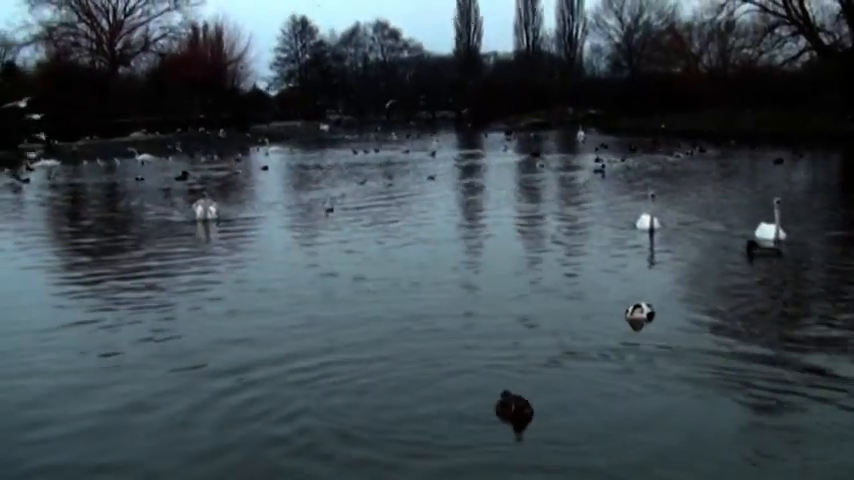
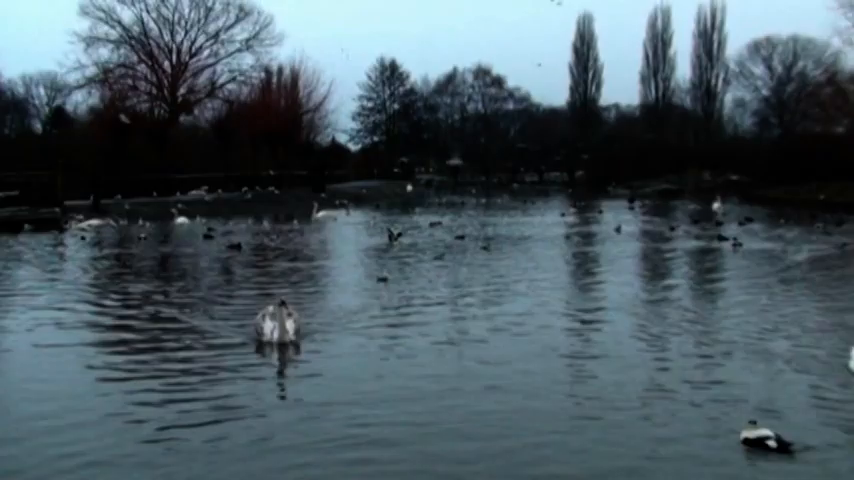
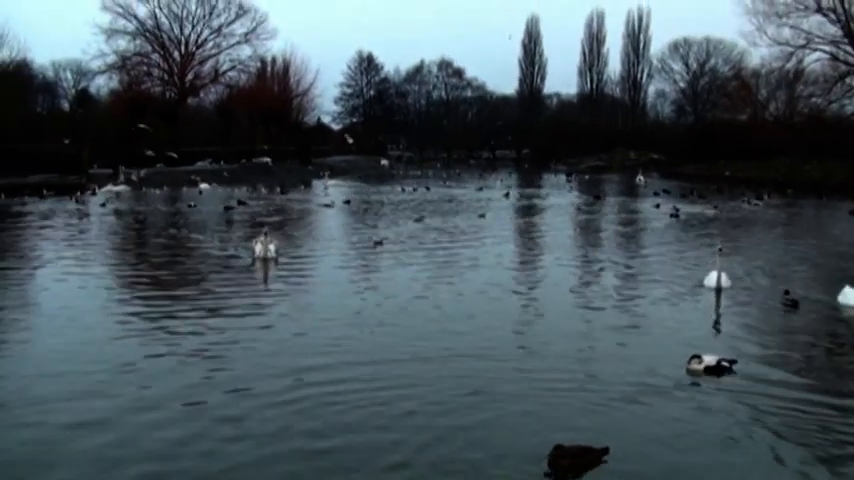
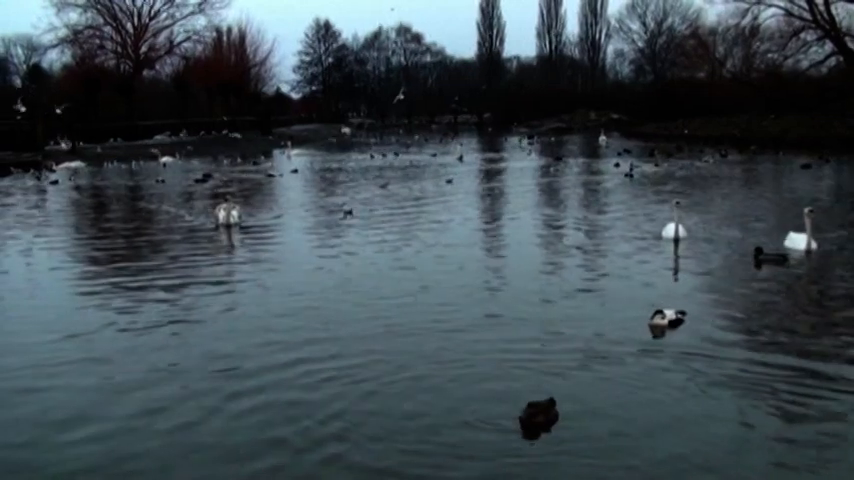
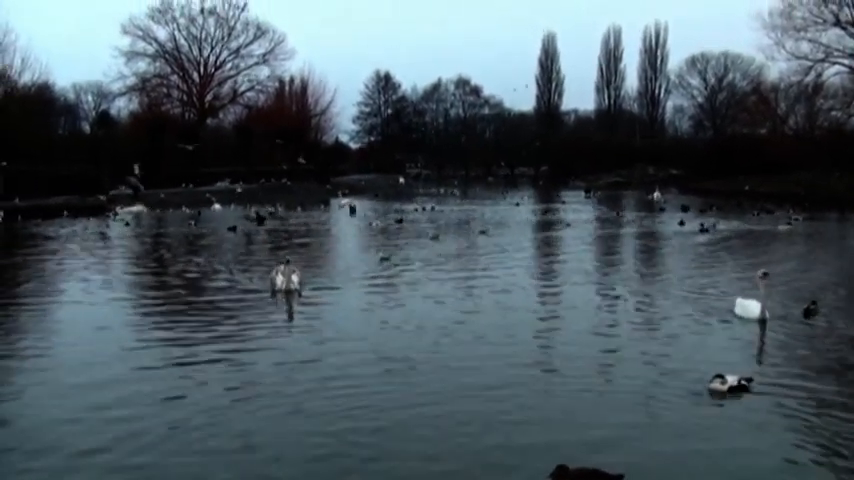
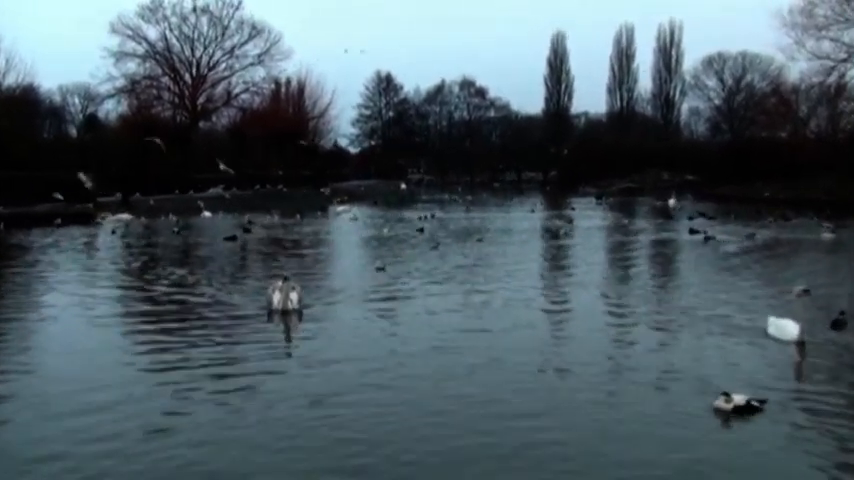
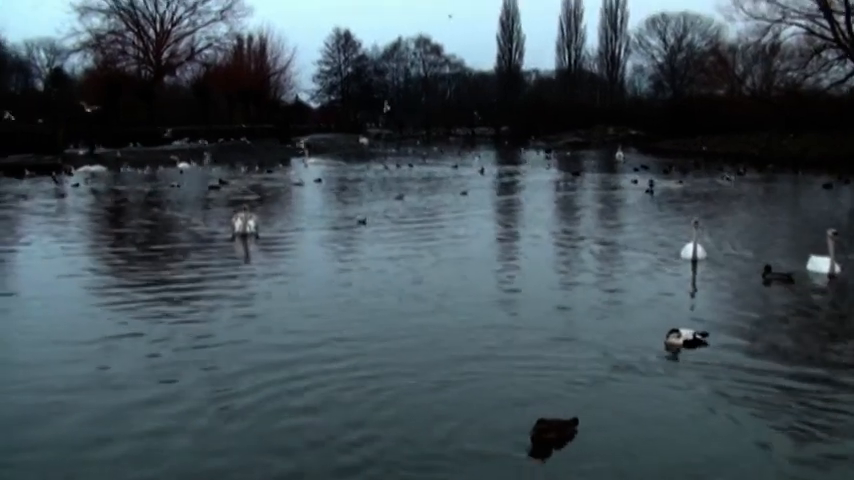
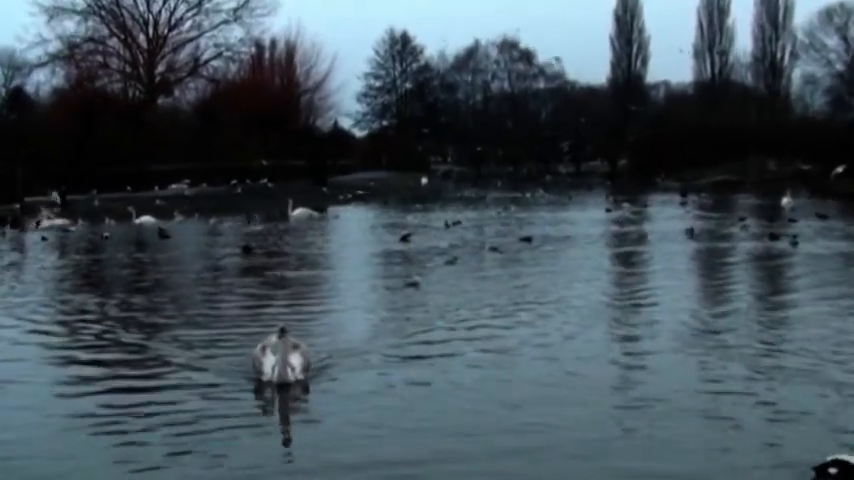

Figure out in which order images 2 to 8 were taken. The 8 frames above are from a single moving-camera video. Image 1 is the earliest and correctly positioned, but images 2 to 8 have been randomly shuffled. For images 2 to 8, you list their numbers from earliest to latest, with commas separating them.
4, 7, 3, 5, 6, 2, 8
